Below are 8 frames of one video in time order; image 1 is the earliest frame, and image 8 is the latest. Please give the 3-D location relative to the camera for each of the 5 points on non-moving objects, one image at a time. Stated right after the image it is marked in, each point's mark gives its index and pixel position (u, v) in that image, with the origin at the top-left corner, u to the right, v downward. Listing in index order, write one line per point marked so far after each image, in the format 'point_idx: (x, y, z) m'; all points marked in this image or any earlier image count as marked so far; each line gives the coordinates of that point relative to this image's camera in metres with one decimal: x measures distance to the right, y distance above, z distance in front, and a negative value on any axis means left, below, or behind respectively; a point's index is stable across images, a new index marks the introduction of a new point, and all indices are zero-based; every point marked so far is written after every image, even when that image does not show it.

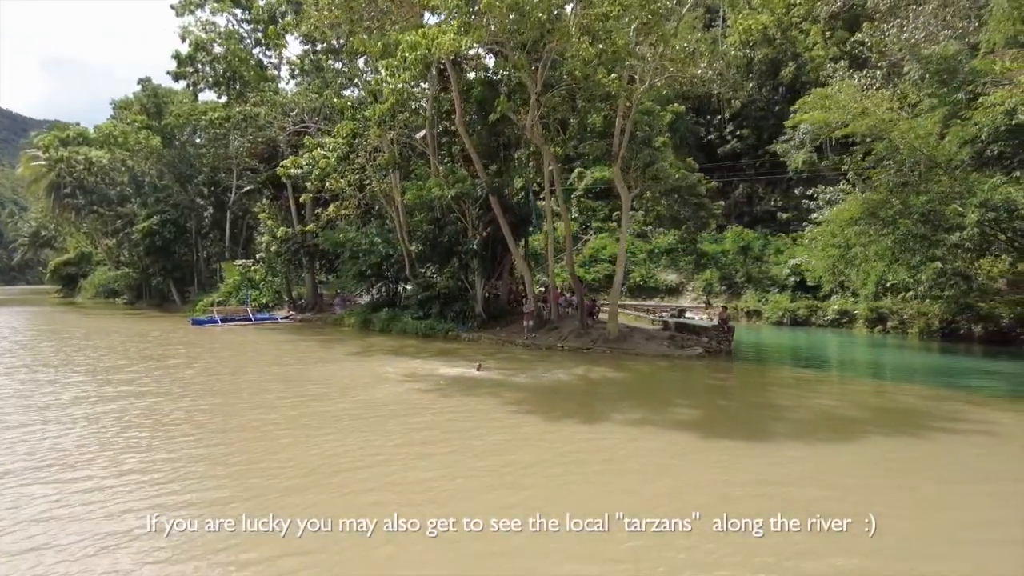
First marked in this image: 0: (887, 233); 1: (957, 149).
0: (+10.7, +1.7, +19.1) m
1: (+12.3, +3.9, +18.7) m
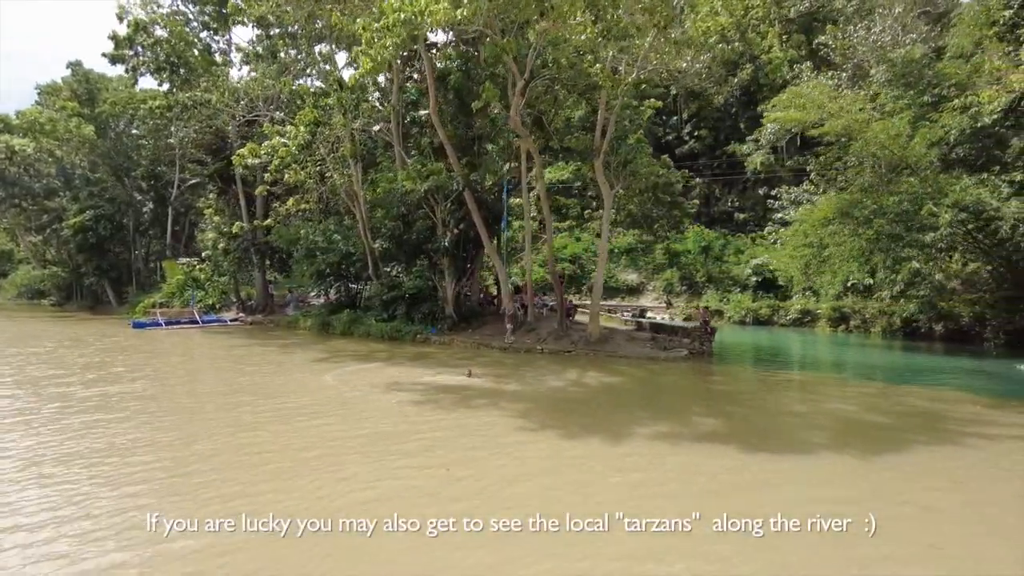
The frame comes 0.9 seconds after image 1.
0: (+9.9, +1.7, +19.2) m
1: (+11.6, +3.9, +19.0) m
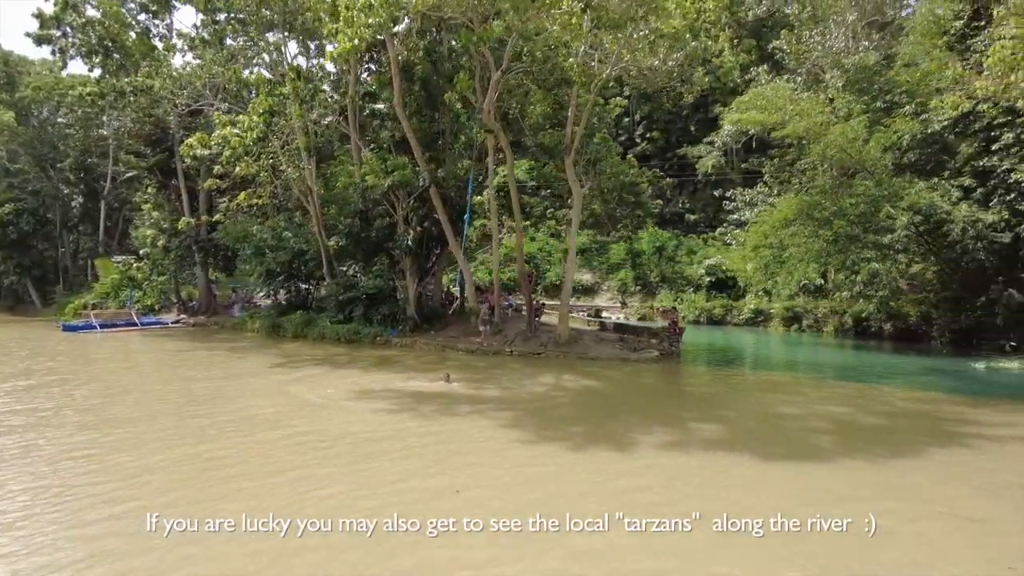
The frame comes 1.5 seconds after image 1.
0: (+8.9, +1.7, +19.5) m
1: (+10.6, +3.9, +19.5) m
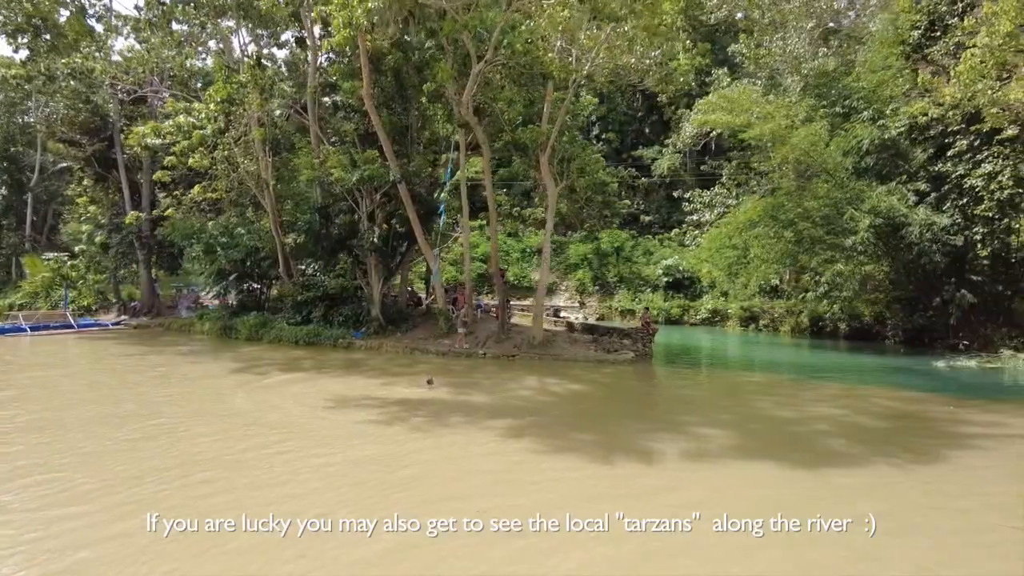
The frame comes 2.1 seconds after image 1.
0: (+8.0, +1.6, +19.8) m
1: (+9.7, +3.8, +19.9) m
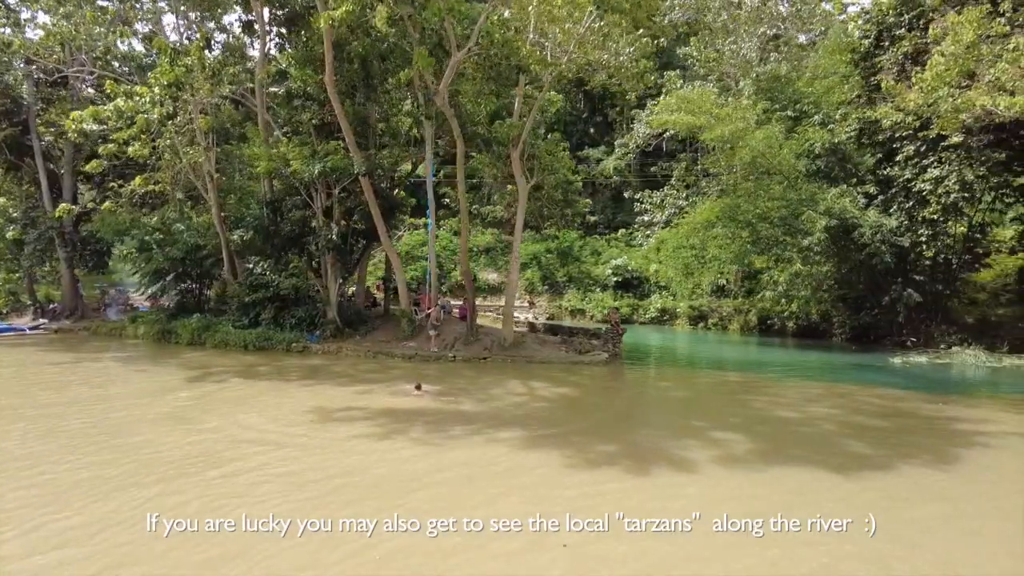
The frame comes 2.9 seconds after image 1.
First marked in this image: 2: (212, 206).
0: (+6.9, +1.6, +20.2) m
1: (+8.5, +3.9, +20.4) m
2: (-7.9, +2.1, +18.0) m
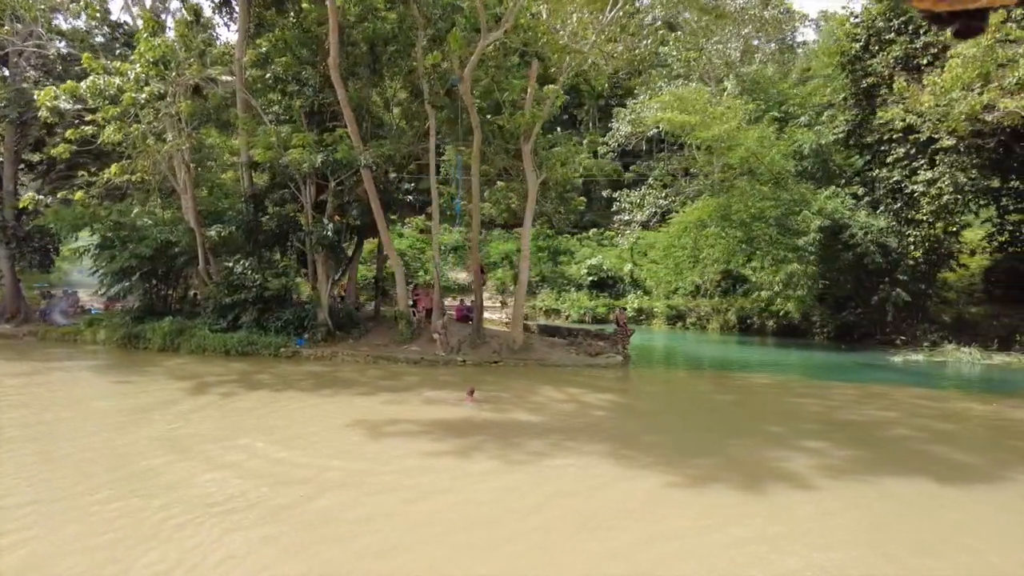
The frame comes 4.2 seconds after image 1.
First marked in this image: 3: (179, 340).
0: (+6.6, +1.7, +20.2) m
1: (+8.2, +3.9, +20.6) m
2: (-7.8, +2.1, +16.5) m
3: (-8.0, -1.3, +16.4) m
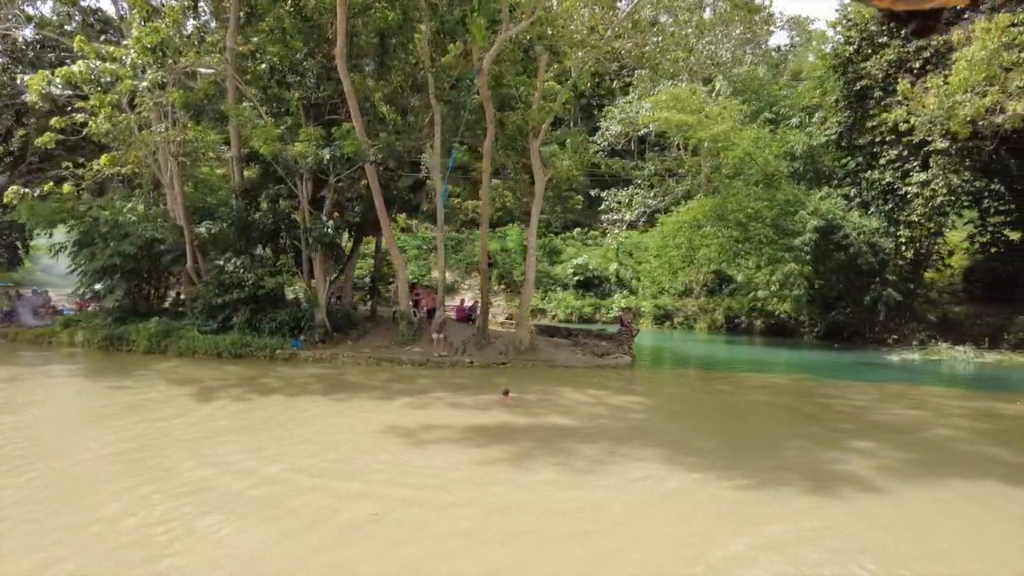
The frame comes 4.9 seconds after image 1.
0: (+6.5, +1.7, +20.2) m
1: (+8.1, +3.9, +20.7) m
2: (-7.7, +2.1, +15.7) m
3: (-7.8, -1.2, +15.6) m
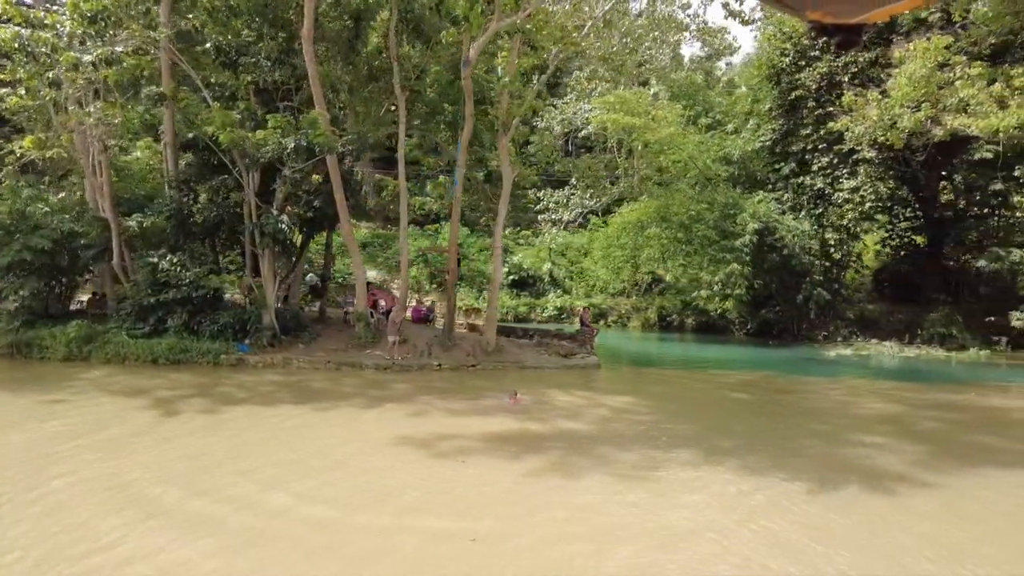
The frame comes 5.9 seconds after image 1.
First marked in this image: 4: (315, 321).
0: (+5.0, +1.7, +20.7) m
1: (+6.4, +3.9, +21.4) m
2: (-8.4, +2.2, +14.1) m
3: (-8.6, -1.2, +14.0) m
4: (-4.6, -0.8, +16.1) m
